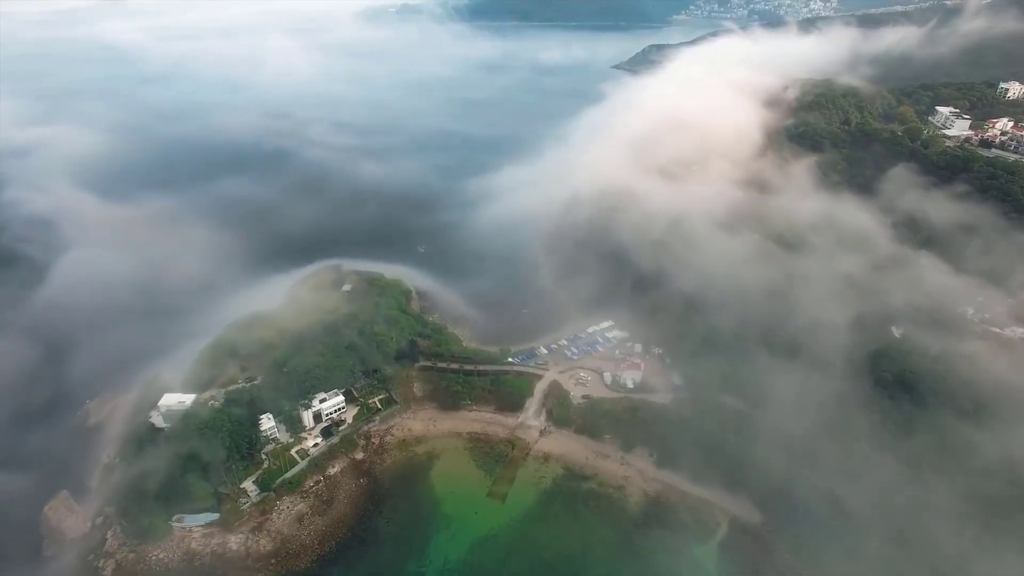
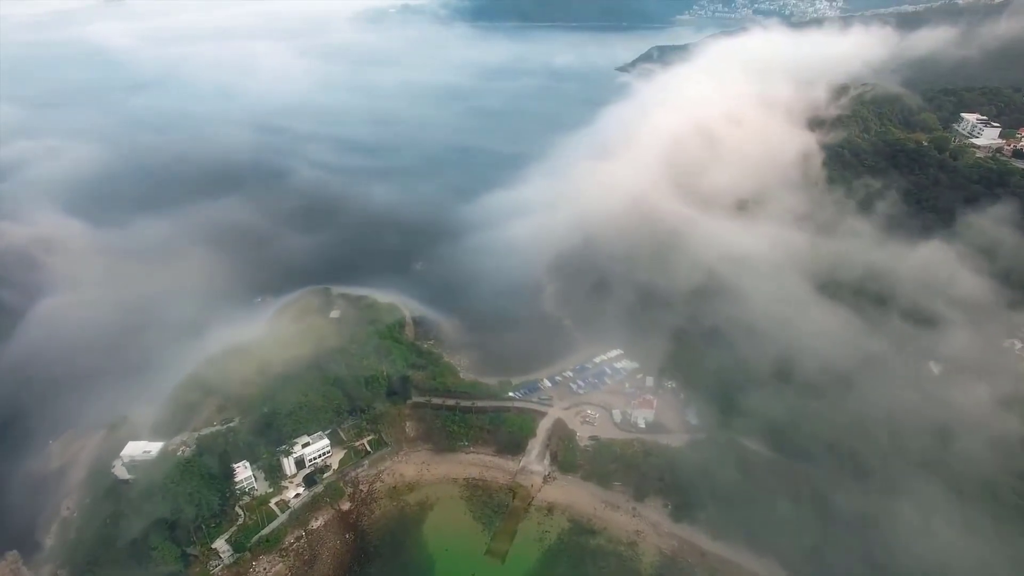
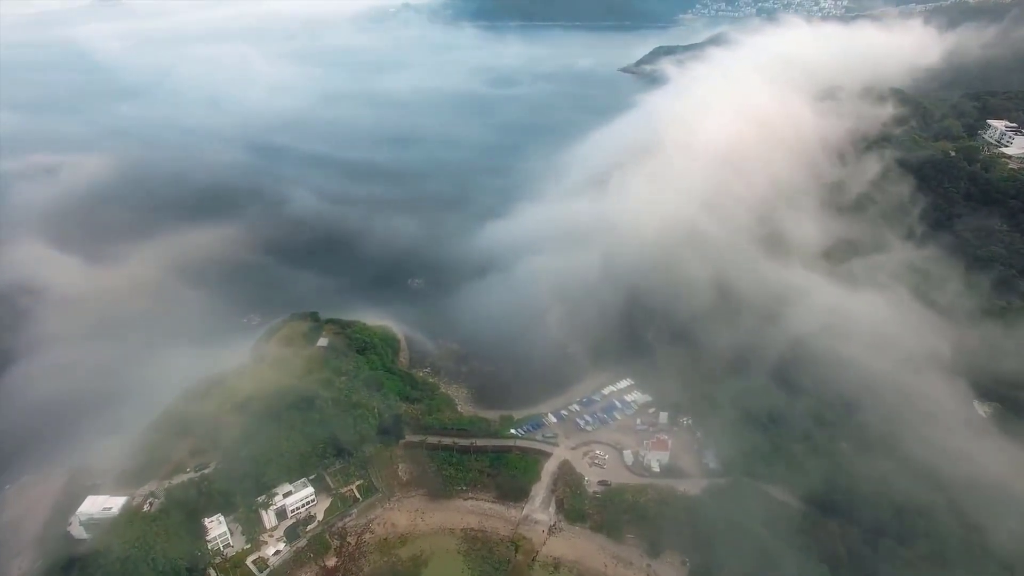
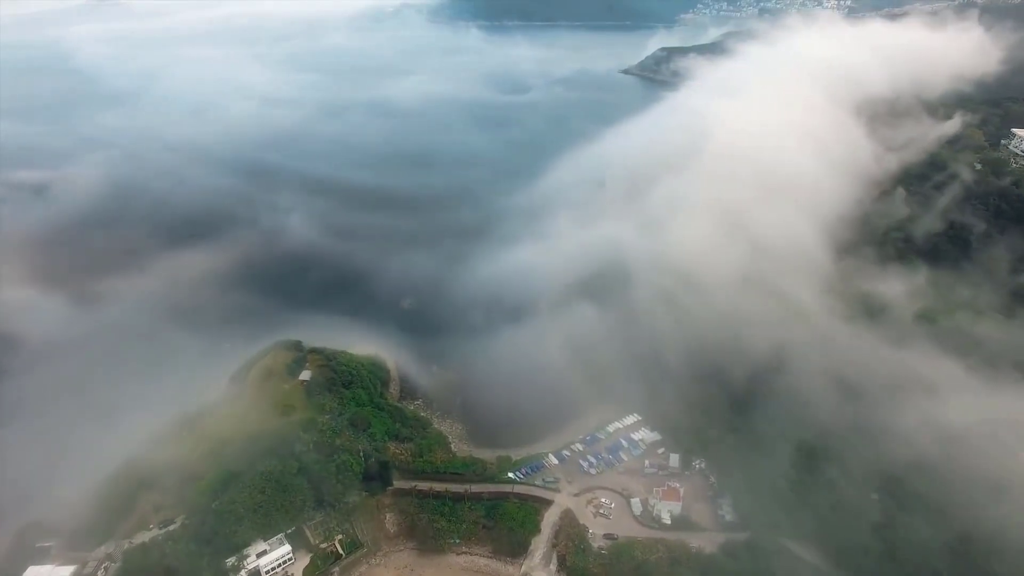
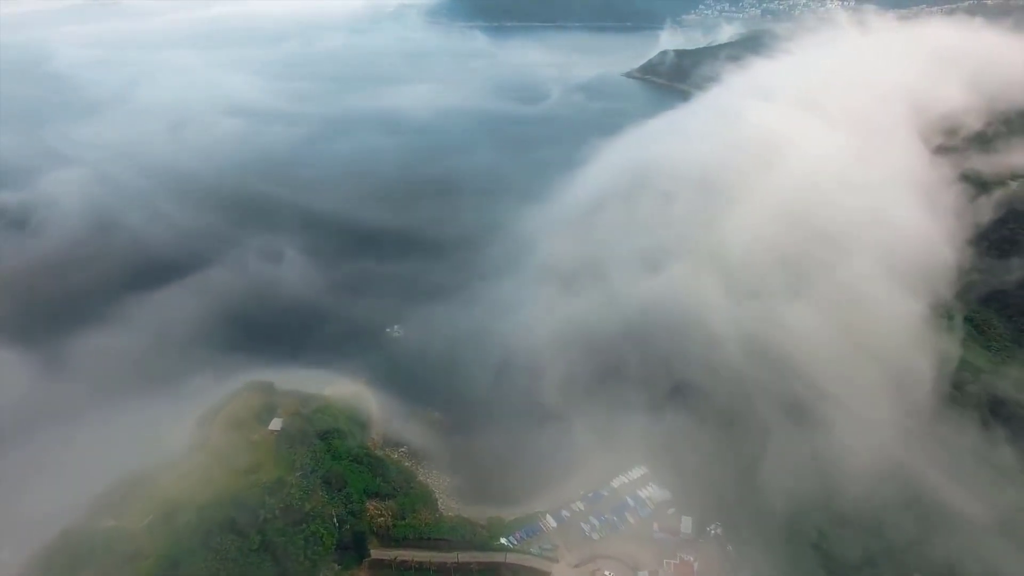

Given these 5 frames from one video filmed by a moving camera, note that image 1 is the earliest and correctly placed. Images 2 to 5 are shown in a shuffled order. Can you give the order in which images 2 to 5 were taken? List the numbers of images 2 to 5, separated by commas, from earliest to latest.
2, 3, 4, 5
